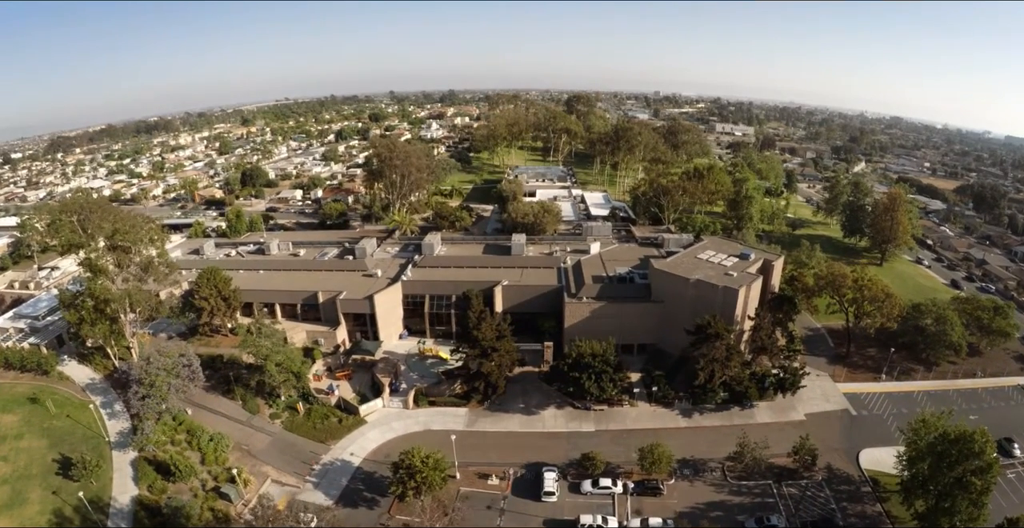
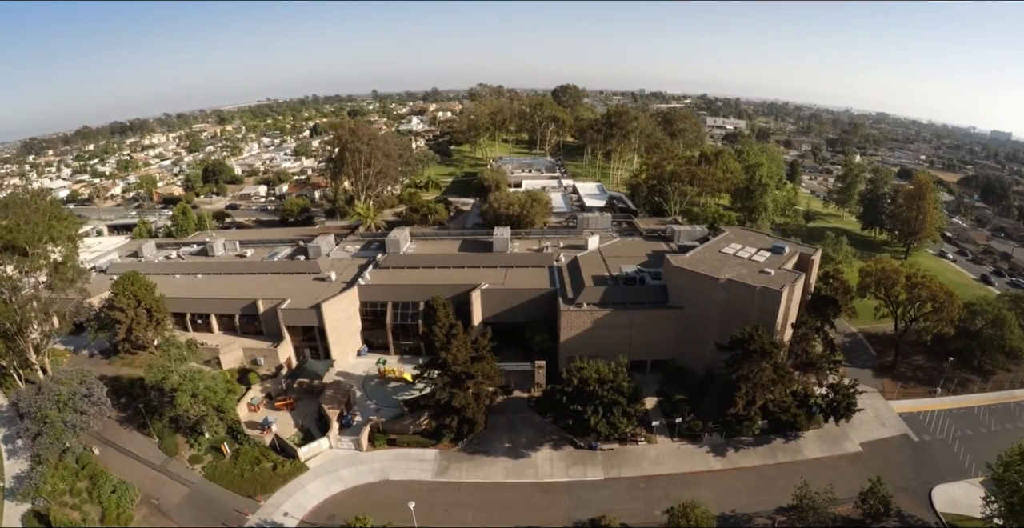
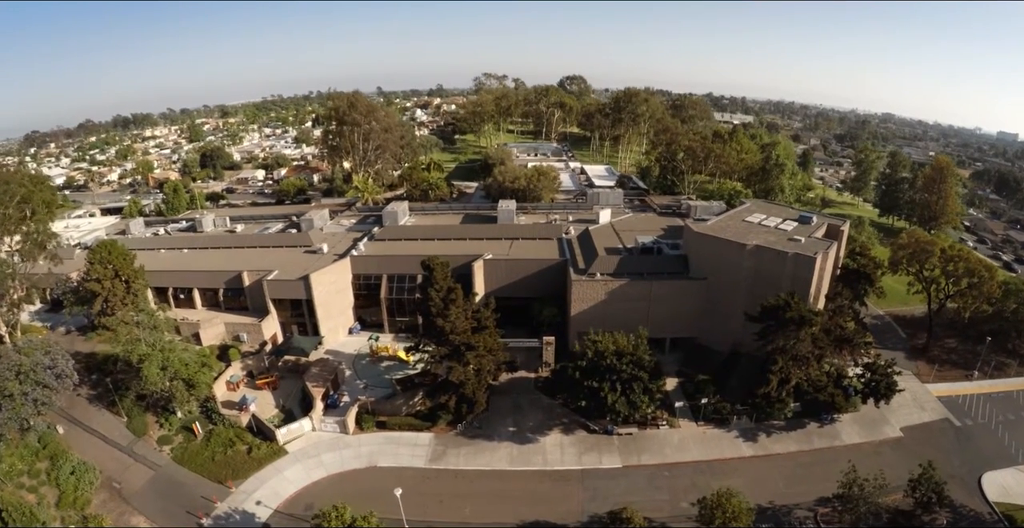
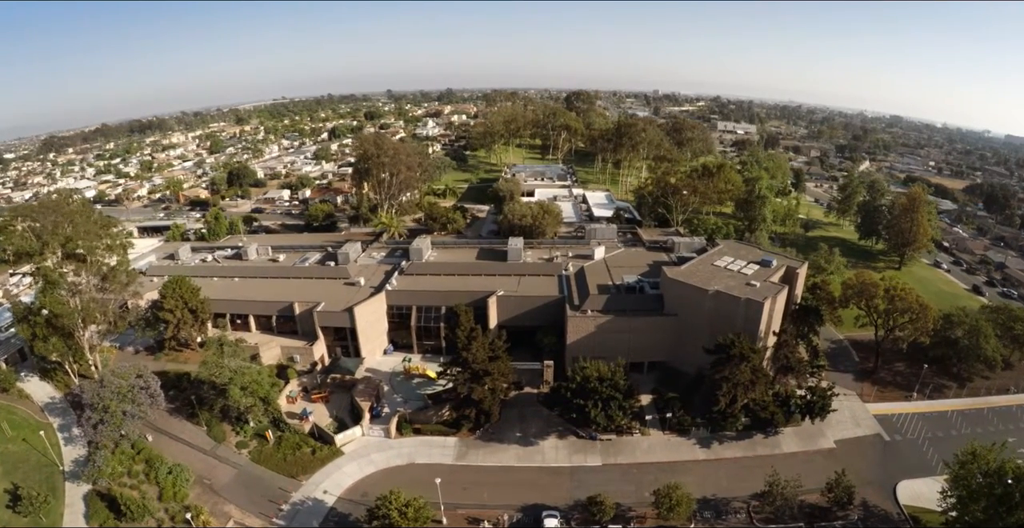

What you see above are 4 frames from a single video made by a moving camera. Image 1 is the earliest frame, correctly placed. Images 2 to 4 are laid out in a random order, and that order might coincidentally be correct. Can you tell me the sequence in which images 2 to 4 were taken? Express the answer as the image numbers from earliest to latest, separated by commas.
4, 2, 3
